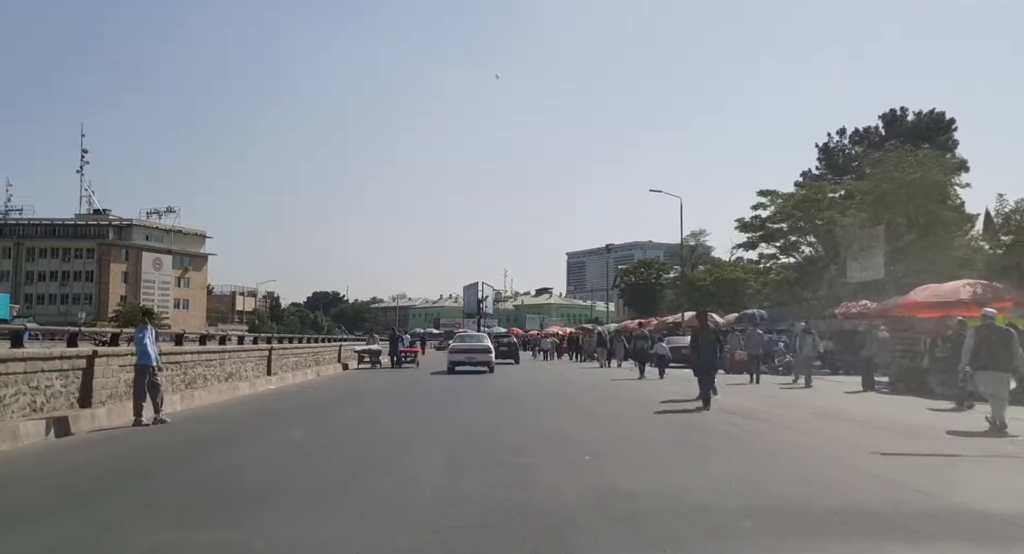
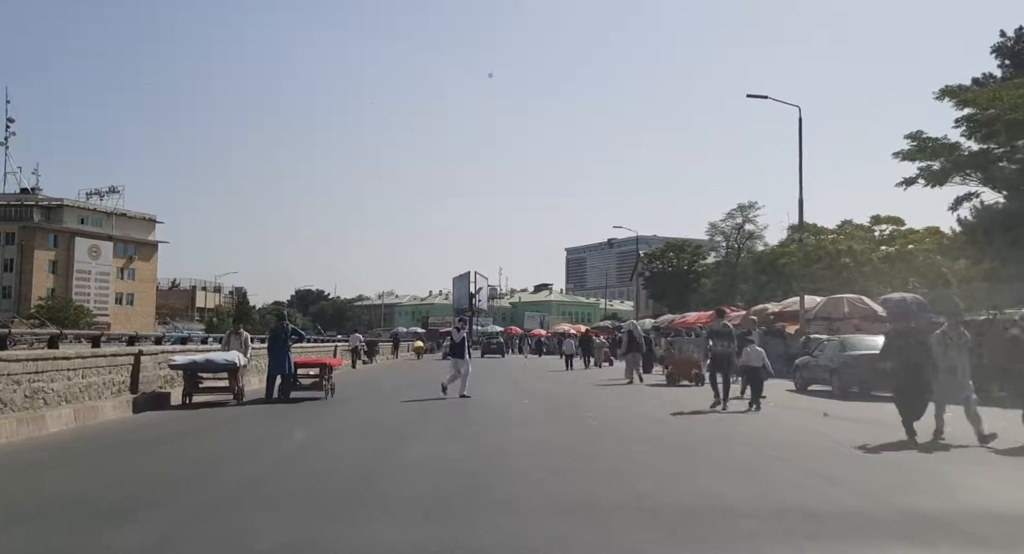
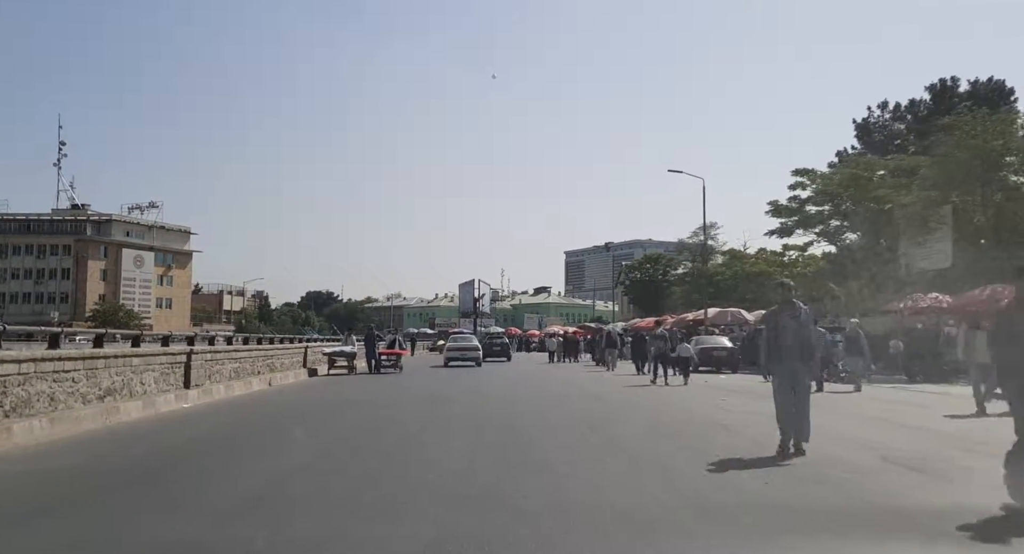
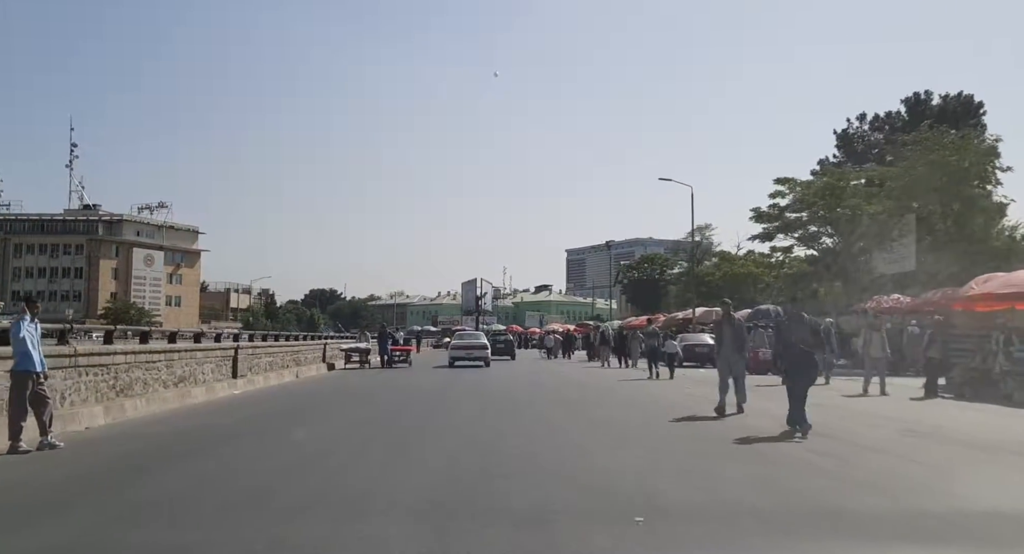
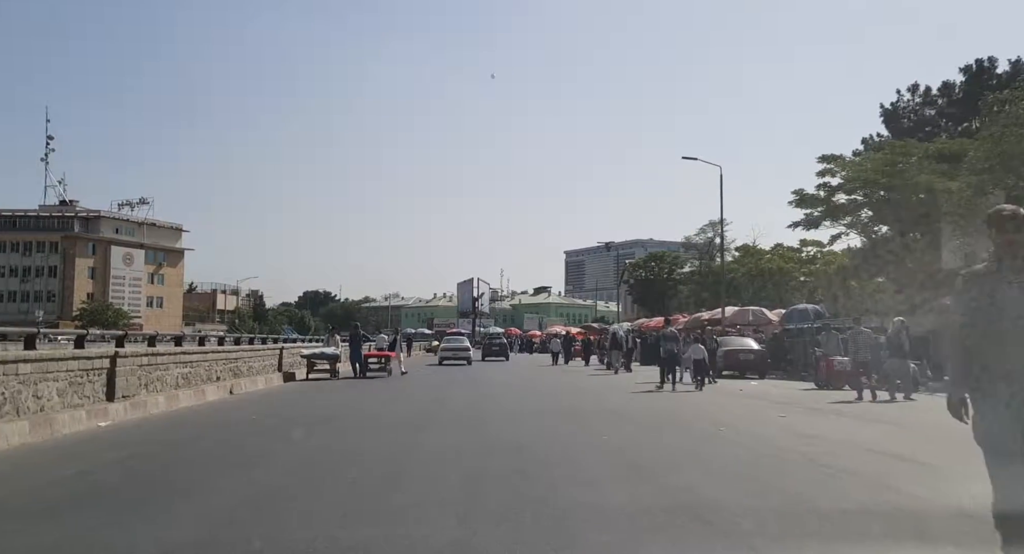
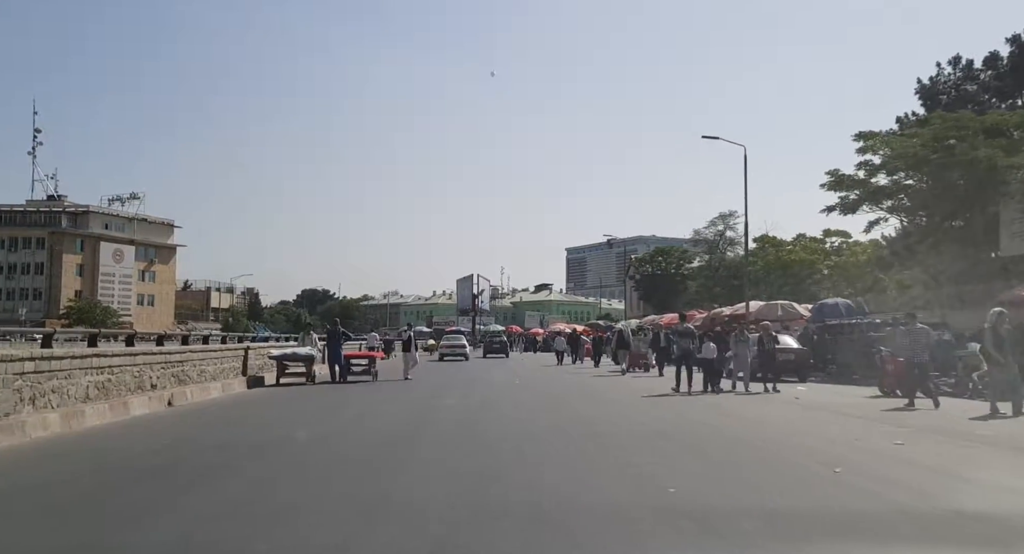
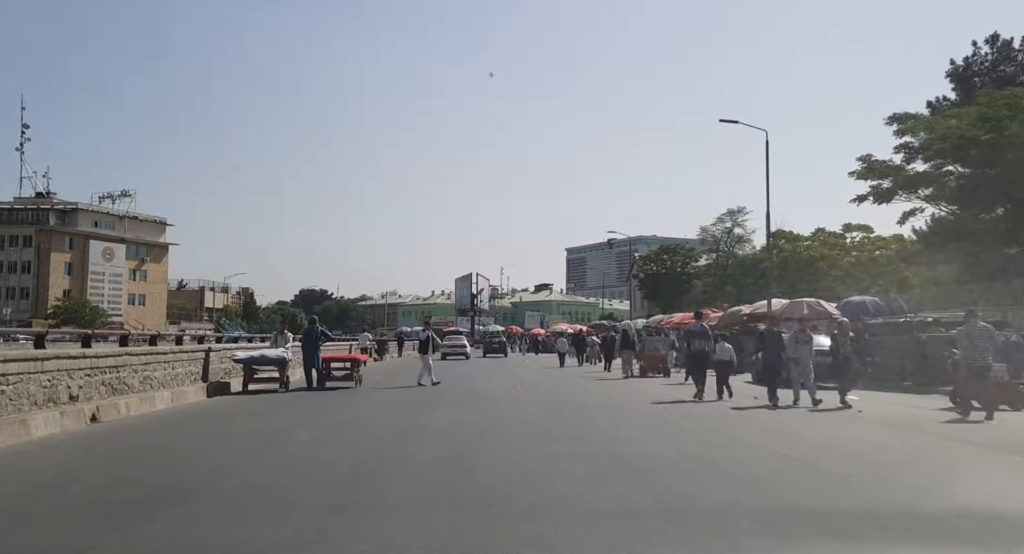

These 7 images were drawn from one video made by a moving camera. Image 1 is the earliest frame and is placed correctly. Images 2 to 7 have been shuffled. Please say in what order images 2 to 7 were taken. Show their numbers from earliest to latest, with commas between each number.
4, 3, 5, 6, 7, 2
